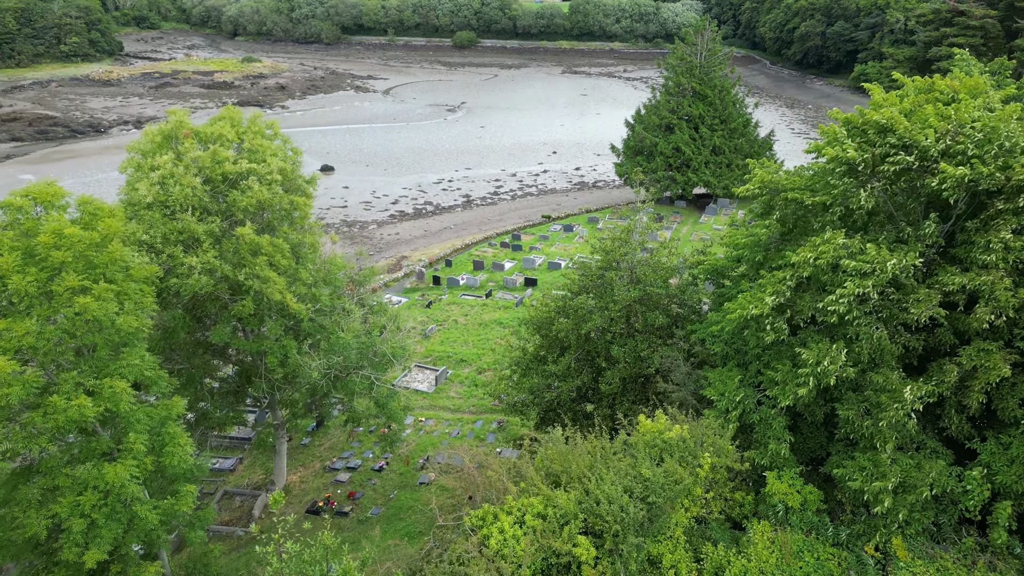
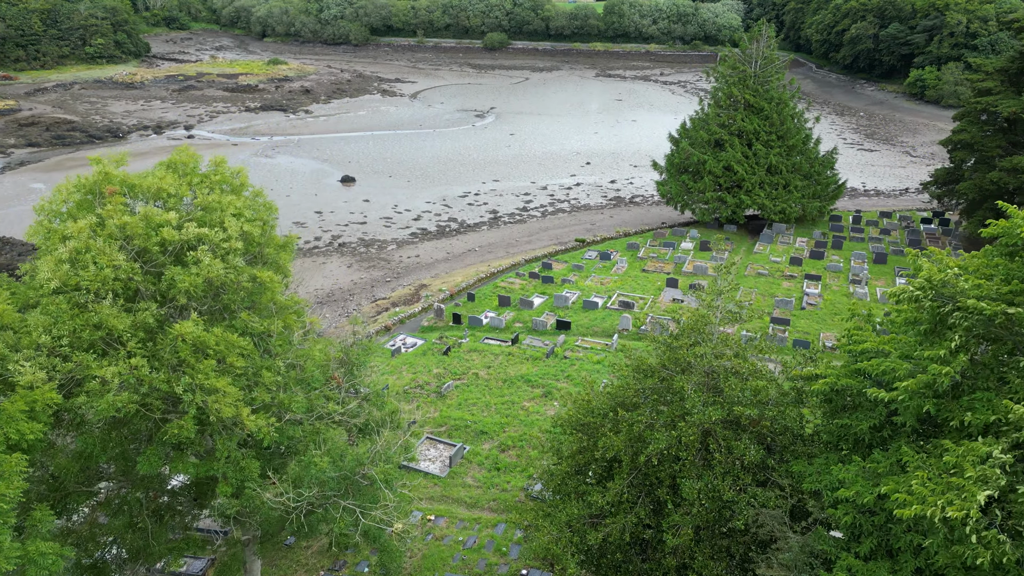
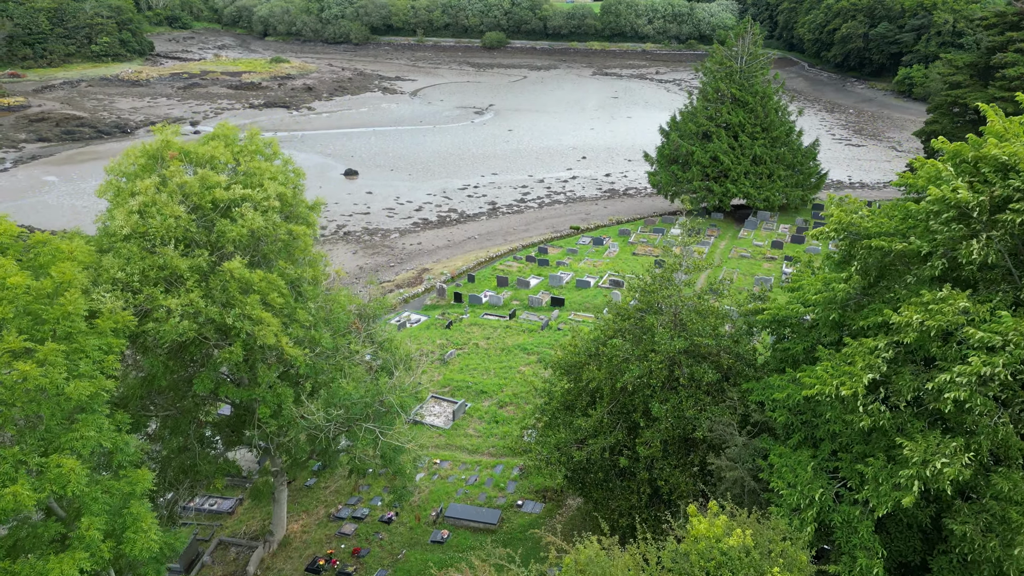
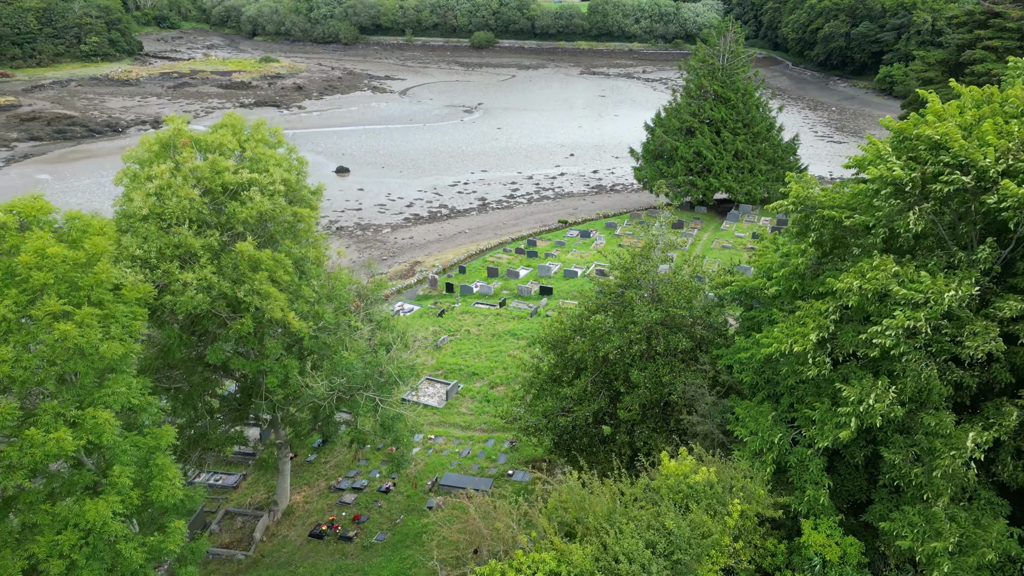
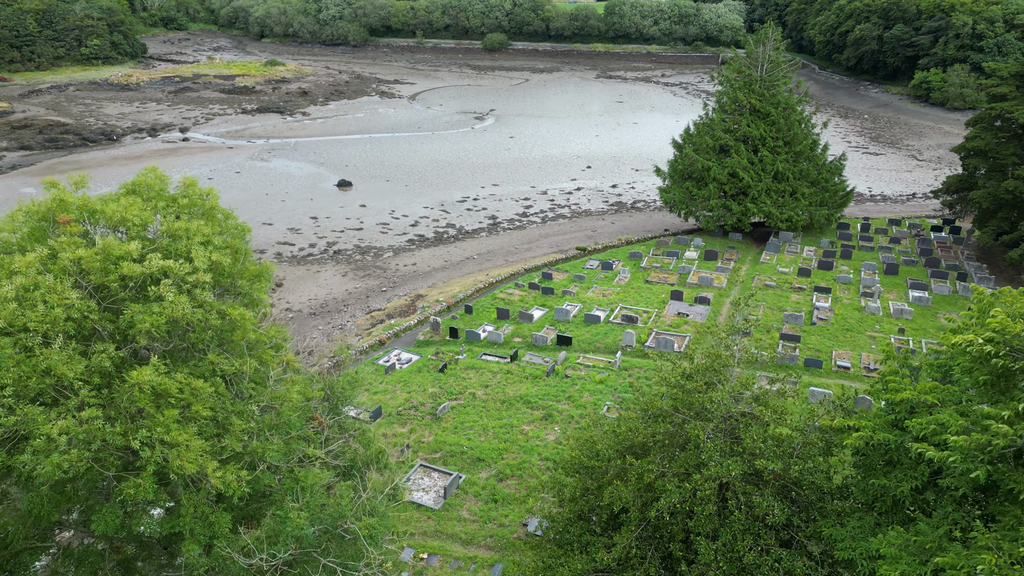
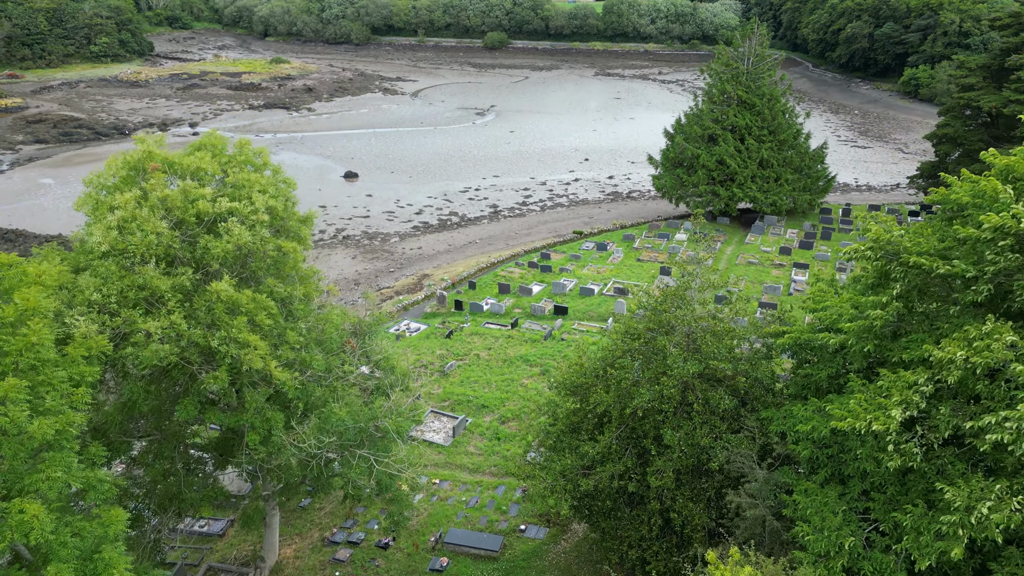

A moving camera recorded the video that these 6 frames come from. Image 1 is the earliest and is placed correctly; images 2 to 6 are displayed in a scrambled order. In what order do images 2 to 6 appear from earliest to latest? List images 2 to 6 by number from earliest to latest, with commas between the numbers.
4, 3, 6, 2, 5
